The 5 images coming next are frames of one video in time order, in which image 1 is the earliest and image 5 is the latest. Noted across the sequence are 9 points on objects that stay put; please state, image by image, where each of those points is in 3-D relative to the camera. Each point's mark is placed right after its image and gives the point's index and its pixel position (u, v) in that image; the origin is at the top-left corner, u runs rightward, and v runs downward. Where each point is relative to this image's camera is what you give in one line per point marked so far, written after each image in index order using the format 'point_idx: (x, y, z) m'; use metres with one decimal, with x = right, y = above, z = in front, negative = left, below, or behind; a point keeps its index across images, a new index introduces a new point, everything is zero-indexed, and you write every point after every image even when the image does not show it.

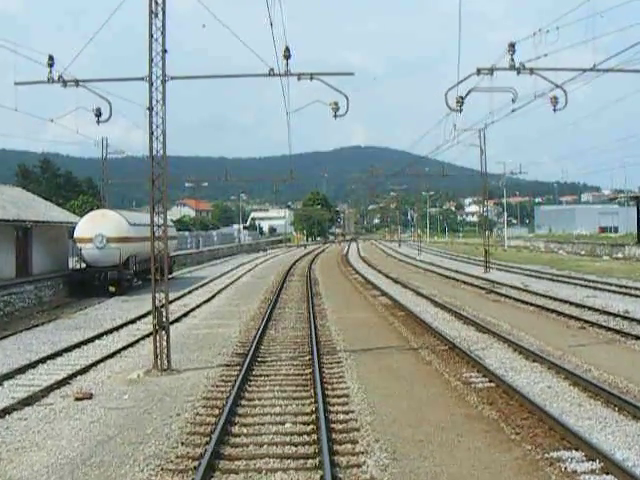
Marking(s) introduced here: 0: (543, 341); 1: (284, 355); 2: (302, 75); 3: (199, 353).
0: (+2.6, -1.2, +18.9) m
1: (-0.4, -1.2, +17.3) m
2: (-0.2, +1.7, +16.7) m
3: (-1.3, -1.2, +18.0) m
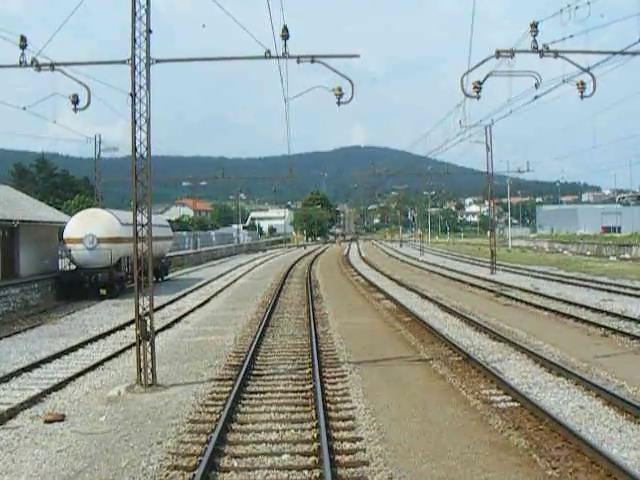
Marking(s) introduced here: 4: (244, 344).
0: (+2.6, -1.2, +17.3) m
1: (-0.4, -1.2, +15.7) m
2: (-0.2, +1.7, +15.2) m
3: (-1.3, -1.3, +16.4) m
4: (-0.9, -1.2, +19.0) m
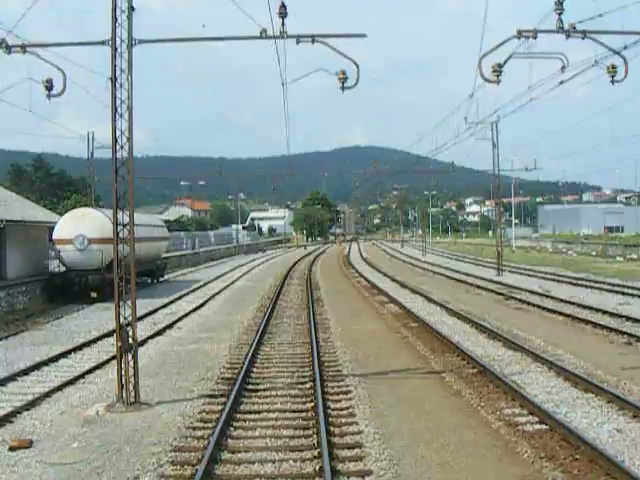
0: (+2.6, -1.2, +15.9) m
1: (-0.4, -1.2, +14.3) m
2: (-0.2, +1.7, +13.7) m
3: (-1.3, -1.3, +15.0) m
4: (-0.9, -1.2, +17.6) m
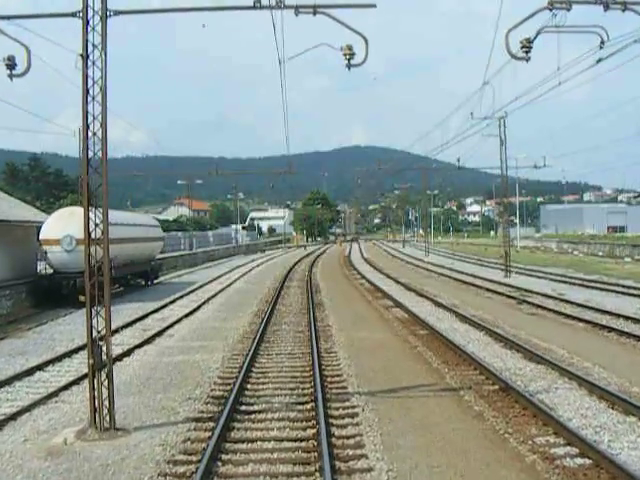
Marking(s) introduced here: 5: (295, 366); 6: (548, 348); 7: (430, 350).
0: (+2.6, -1.2, +14.3) m
1: (-0.3, -1.2, +12.7) m
2: (-0.2, +1.7, +12.1) m
3: (-1.3, -1.3, +13.3) m
4: (-0.8, -1.2, +15.9) m
5: (-0.3, -1.2, +16.0) m
6: (+2.4, -1.2, +17.5) m
7: (+1.2, -1.2, +17.7) m
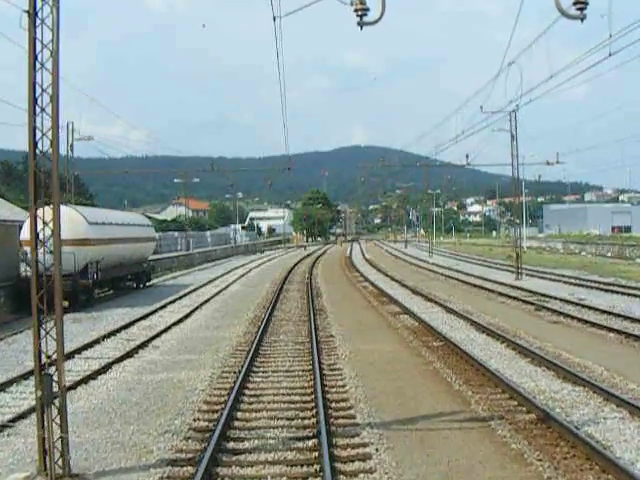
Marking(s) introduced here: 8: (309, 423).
0: (+2.7, -1.2, +12.1) m
1: (-0.3, -1.3, +10.5) m
2: (-0.1, +1.7, +10.0) m
3: (-1.2, -1.3, +11.2) m
4: (-0.8, -1.2, +13.8) m
5: (-0.2, -1.2, +13.8) m
6: (+2.5, -1.2, +15.4) m
7: (+1.2, -1.2, +15.6) m
8: (-0.1, -1.2, +11.2) m
